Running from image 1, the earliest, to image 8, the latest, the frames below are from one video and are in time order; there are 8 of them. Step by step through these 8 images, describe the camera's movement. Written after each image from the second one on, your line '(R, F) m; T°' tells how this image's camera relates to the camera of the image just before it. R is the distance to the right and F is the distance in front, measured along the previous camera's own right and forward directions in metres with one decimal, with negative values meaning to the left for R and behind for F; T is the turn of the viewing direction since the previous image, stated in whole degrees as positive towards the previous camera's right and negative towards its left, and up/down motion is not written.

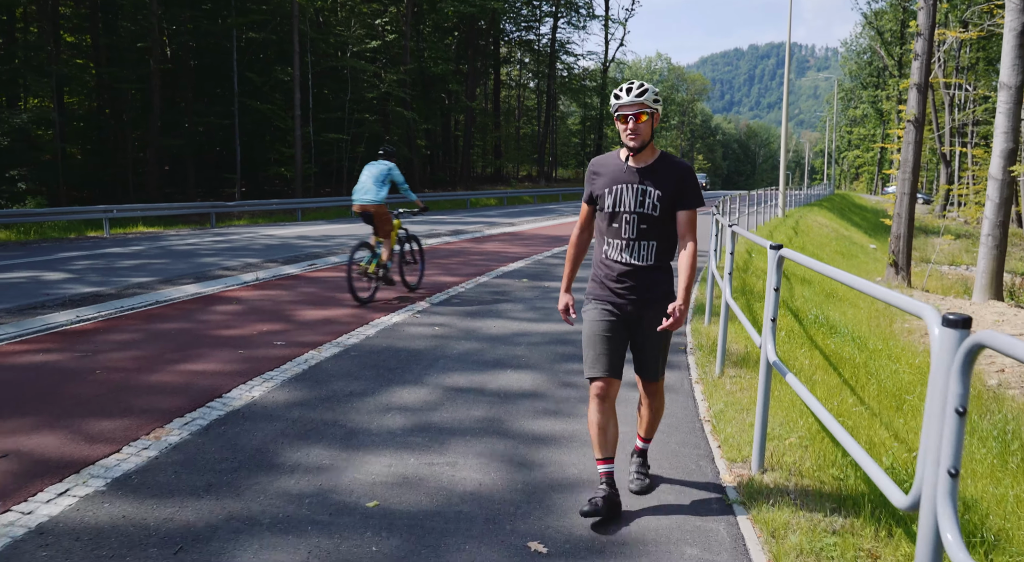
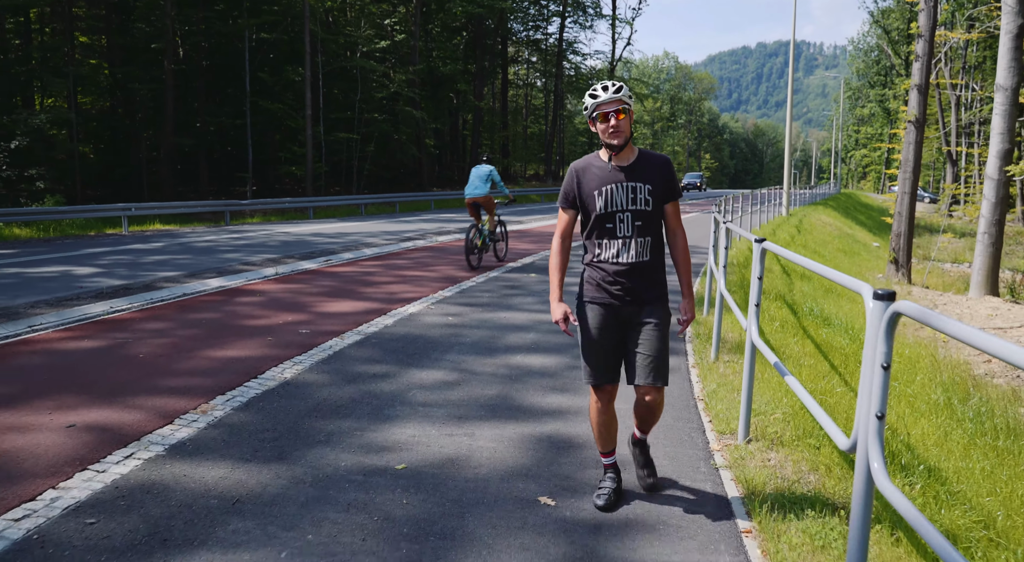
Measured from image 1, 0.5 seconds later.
(0.0, -0.5) m; -1°
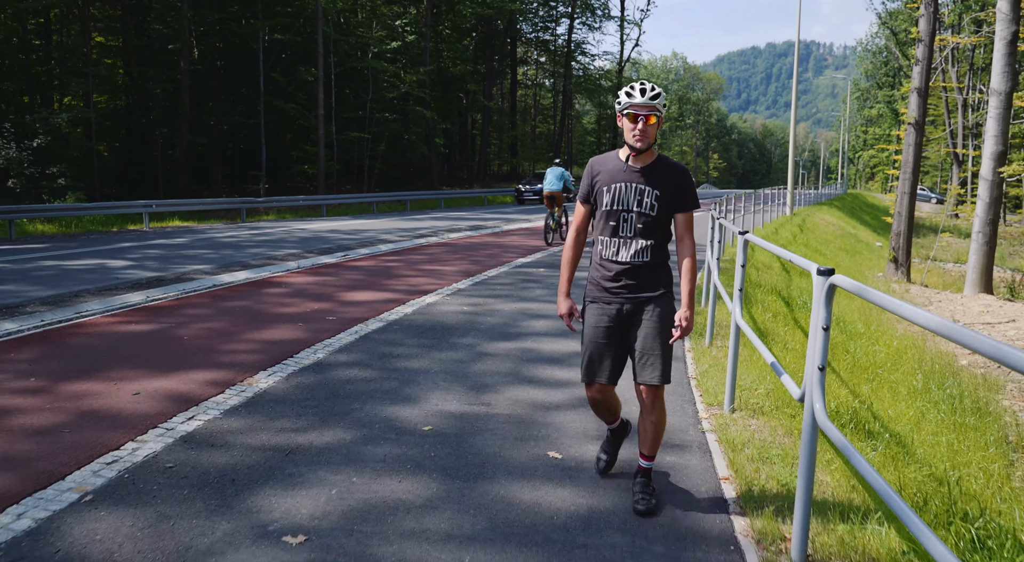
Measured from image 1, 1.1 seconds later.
(0.0, -0.6) m; -1°
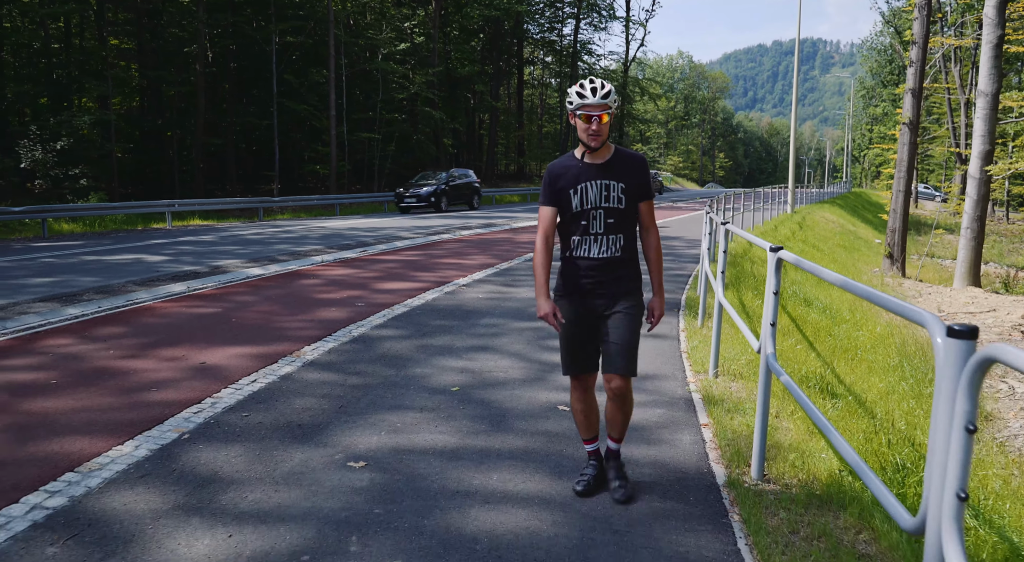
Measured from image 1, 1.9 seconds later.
(-0.1, -0.8) m; 0°
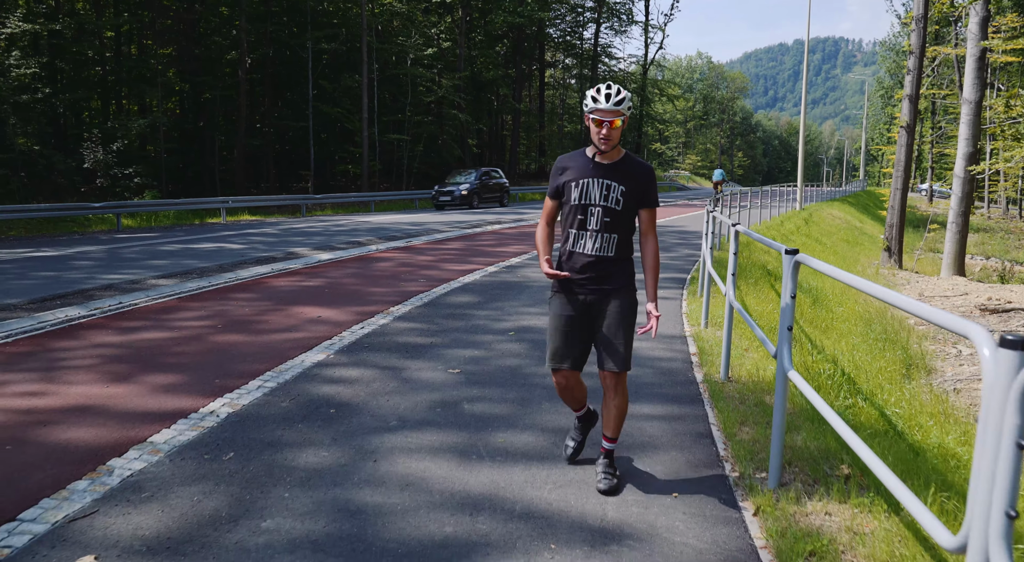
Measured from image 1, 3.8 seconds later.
(-0.2, -1.9) m; -1°
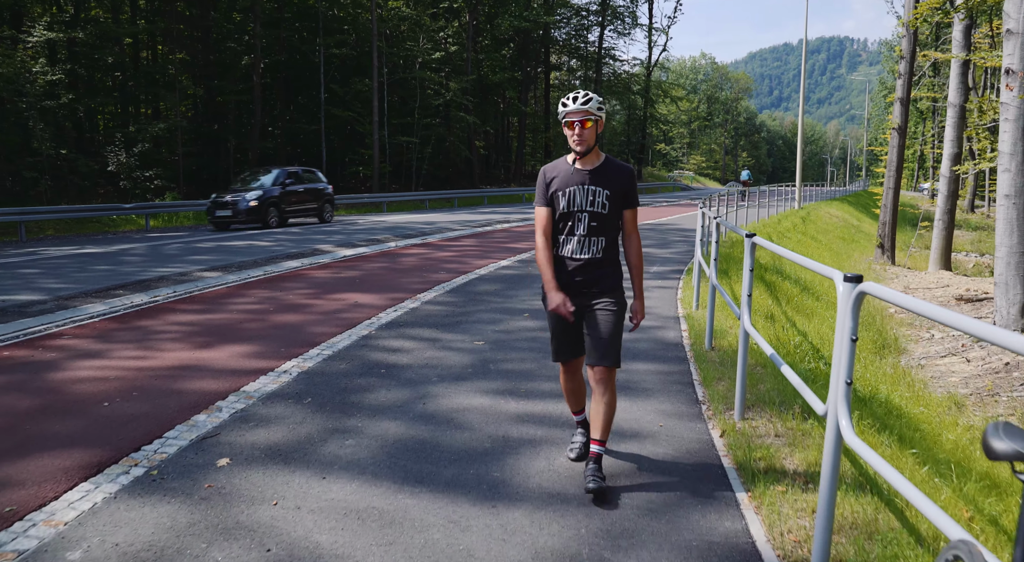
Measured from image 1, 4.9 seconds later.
(-0.1, -1.1) m; 0°
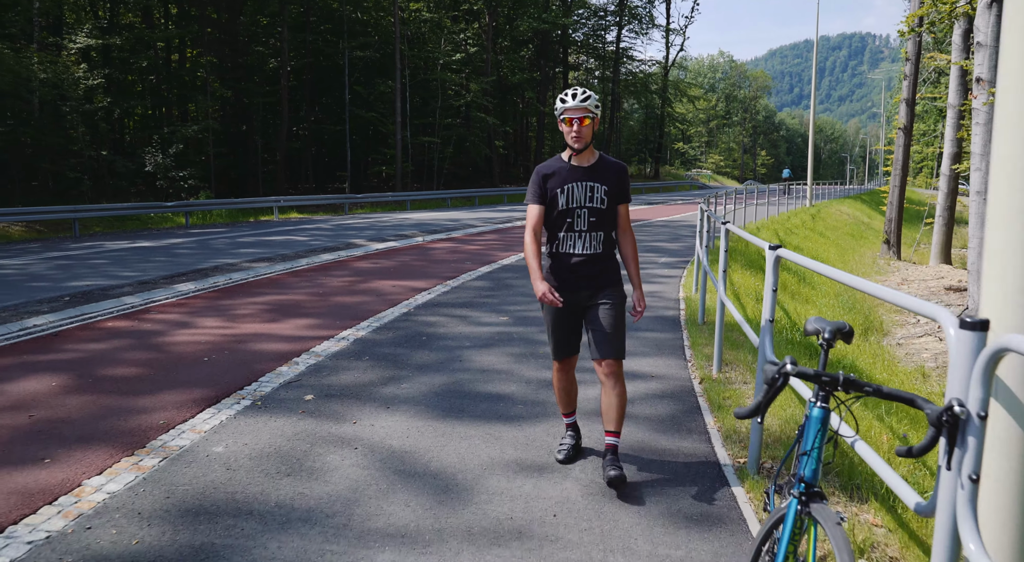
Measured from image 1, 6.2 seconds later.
(0.0, -1.1) m; -1°
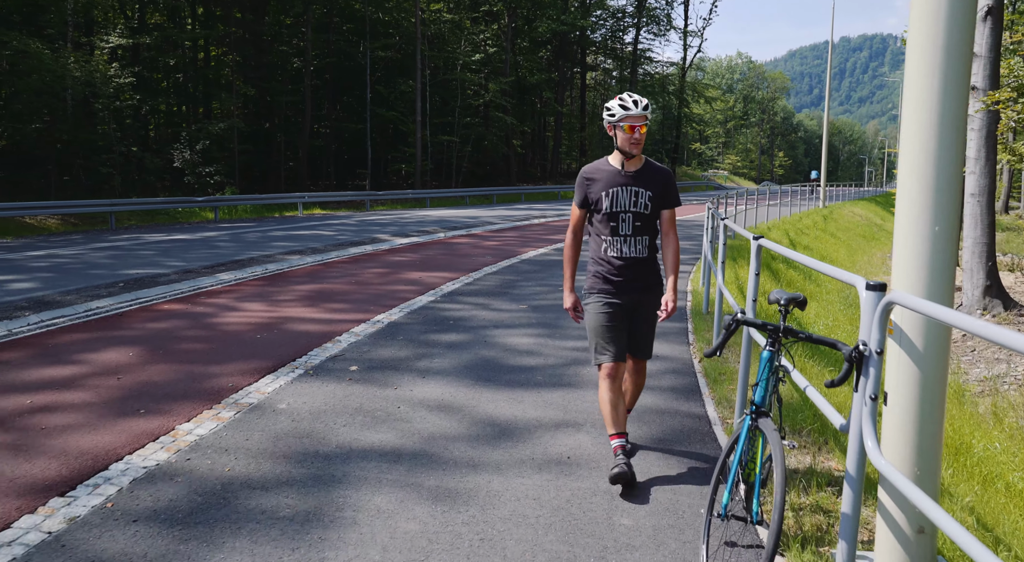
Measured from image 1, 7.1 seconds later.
(0.0, -0.7) m; -1°
